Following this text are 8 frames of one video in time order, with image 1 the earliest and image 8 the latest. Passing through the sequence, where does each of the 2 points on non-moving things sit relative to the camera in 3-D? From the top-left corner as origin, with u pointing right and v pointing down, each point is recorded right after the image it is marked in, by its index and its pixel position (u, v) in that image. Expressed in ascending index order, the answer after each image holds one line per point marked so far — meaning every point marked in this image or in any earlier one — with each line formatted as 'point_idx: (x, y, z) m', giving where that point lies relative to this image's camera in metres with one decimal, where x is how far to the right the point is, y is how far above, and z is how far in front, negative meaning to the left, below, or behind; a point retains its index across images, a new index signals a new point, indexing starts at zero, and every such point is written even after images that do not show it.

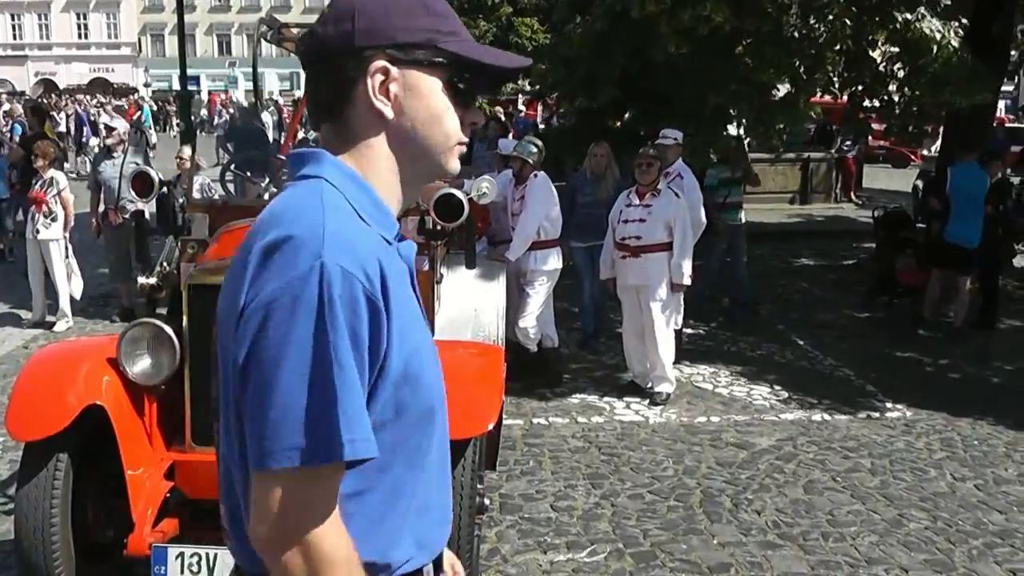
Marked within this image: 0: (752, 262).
0: (+2.4, +0.3, +12.1) m
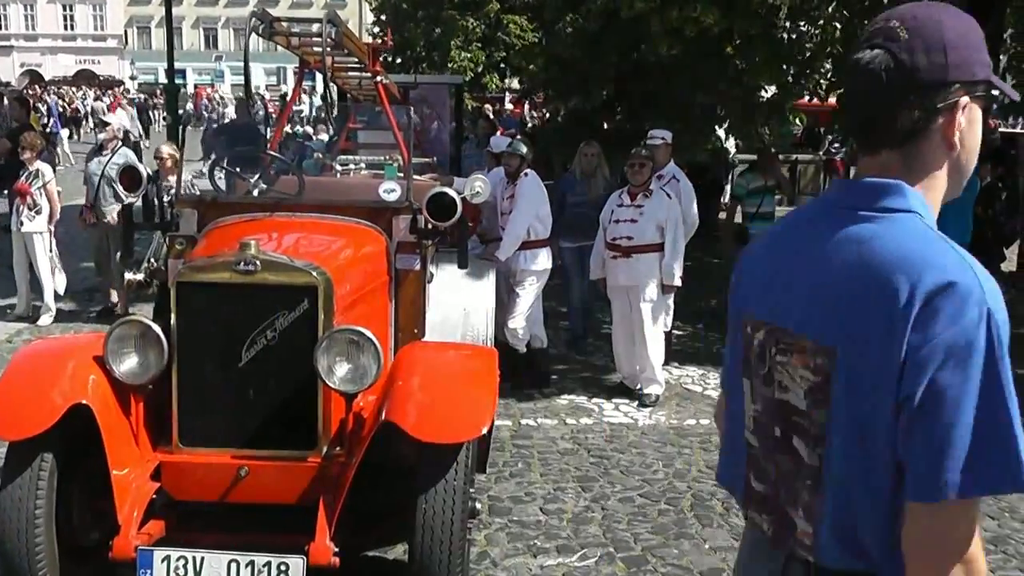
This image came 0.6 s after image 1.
0: (+2.3, +0.3, +12.1) m
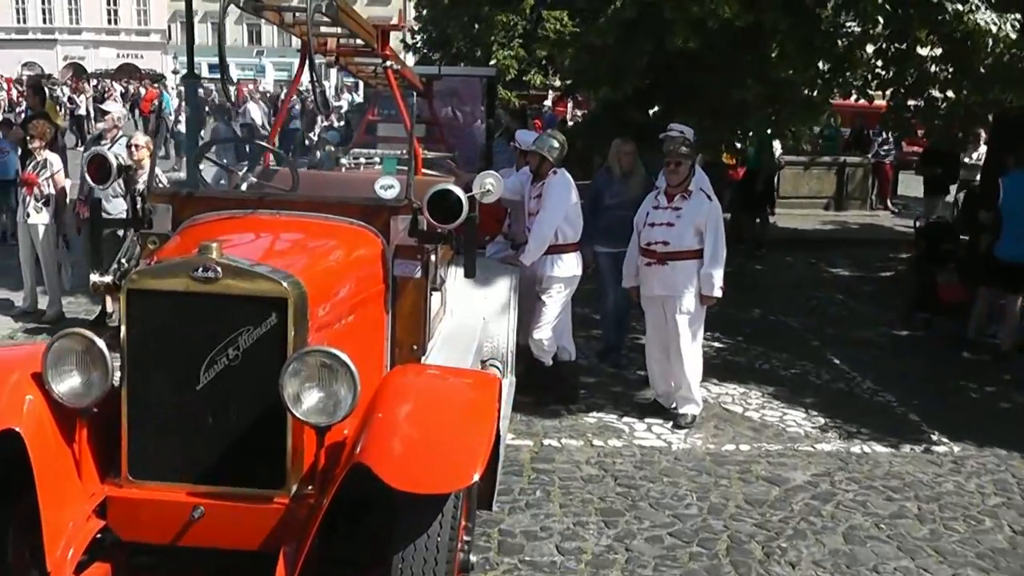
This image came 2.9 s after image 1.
0: (+2.6, +0.2, +11.5) m
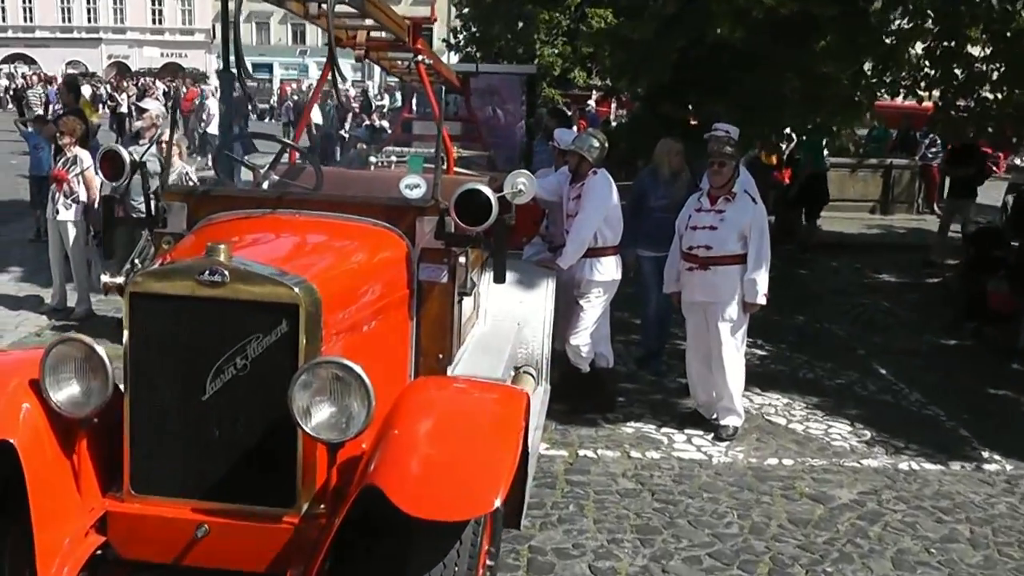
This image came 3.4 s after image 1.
0: (+3.0, +0.1, +11.1) m
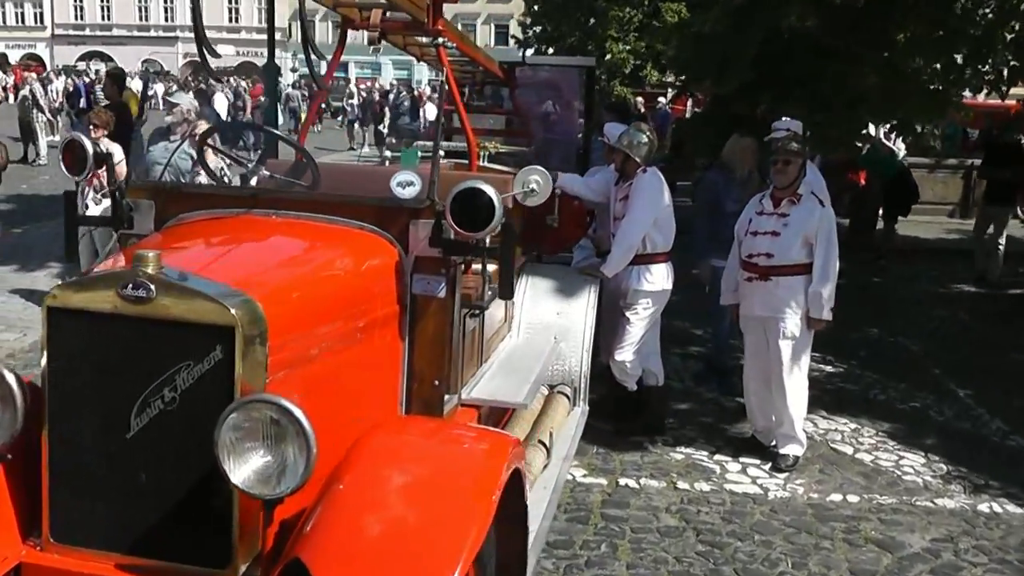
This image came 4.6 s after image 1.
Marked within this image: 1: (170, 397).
0: (+3.5, 0.0, +10.4) m
1: (-0.7, -0.2, +2.5) m
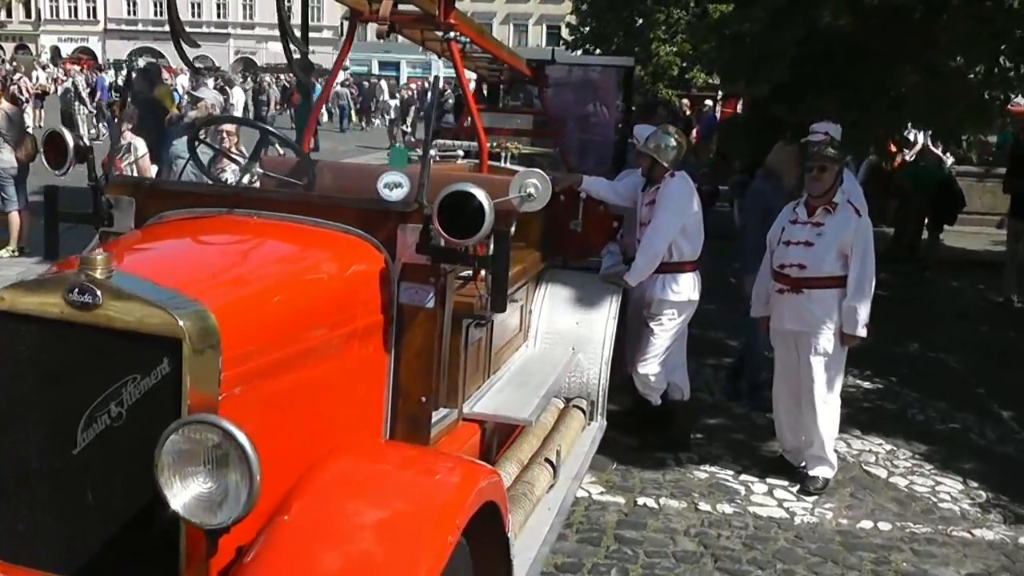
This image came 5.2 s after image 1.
0: (+3.7, -0.1, +10.0) m
1: (-0.8, -0.2, +2.3) m
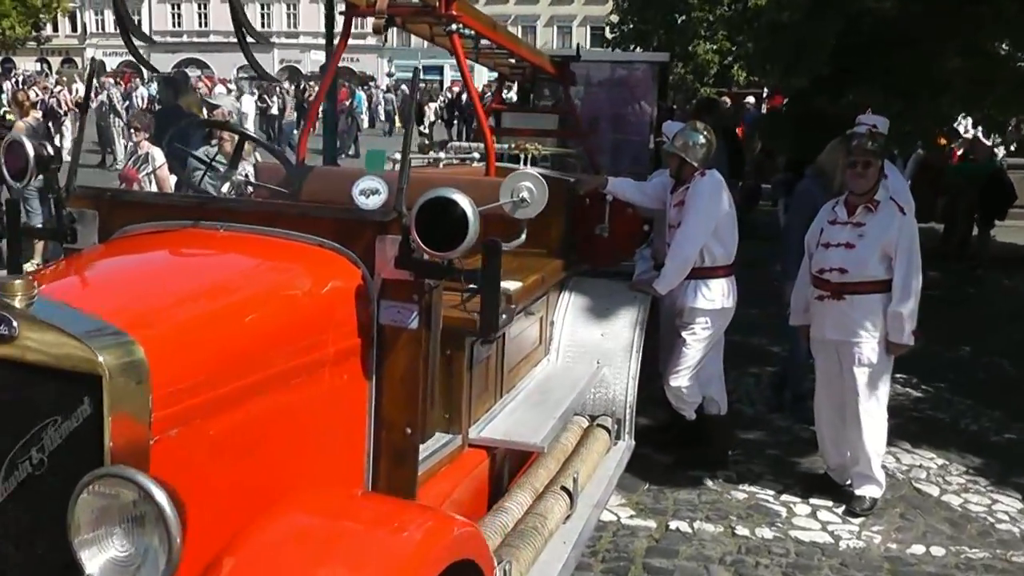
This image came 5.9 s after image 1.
0: (+4.0, -0.1, +9.5) m
1: (-0.8, -0.3, +2.0) m
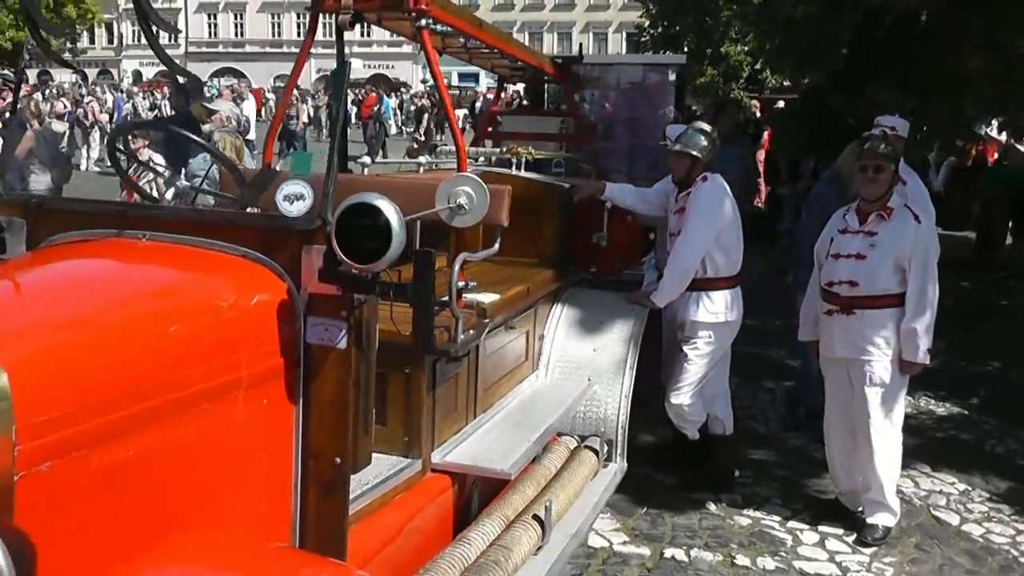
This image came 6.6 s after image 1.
0: (+4.1, -0.2, +9.1) m
1: (-0.9, -0.3, +1.7) m
